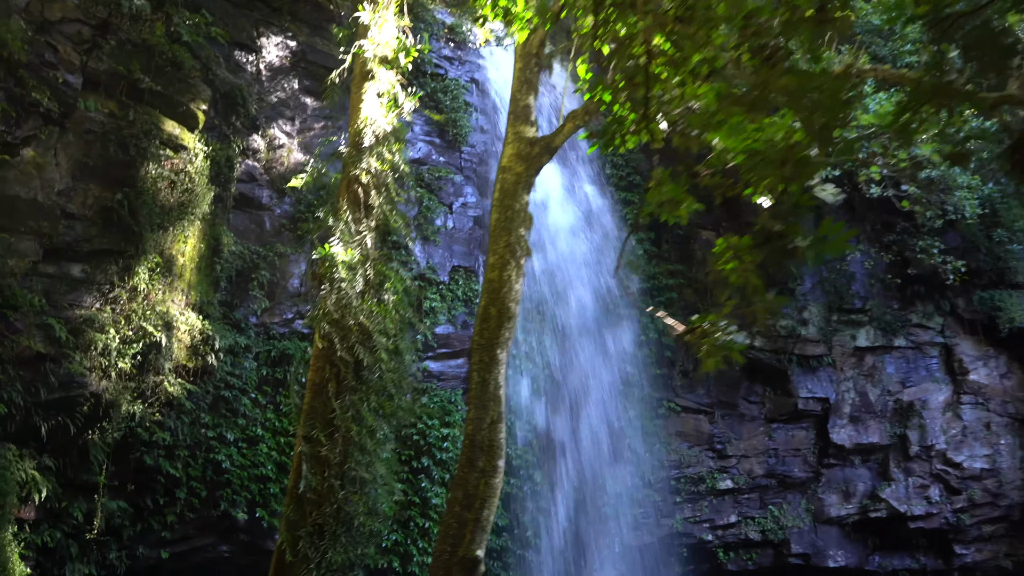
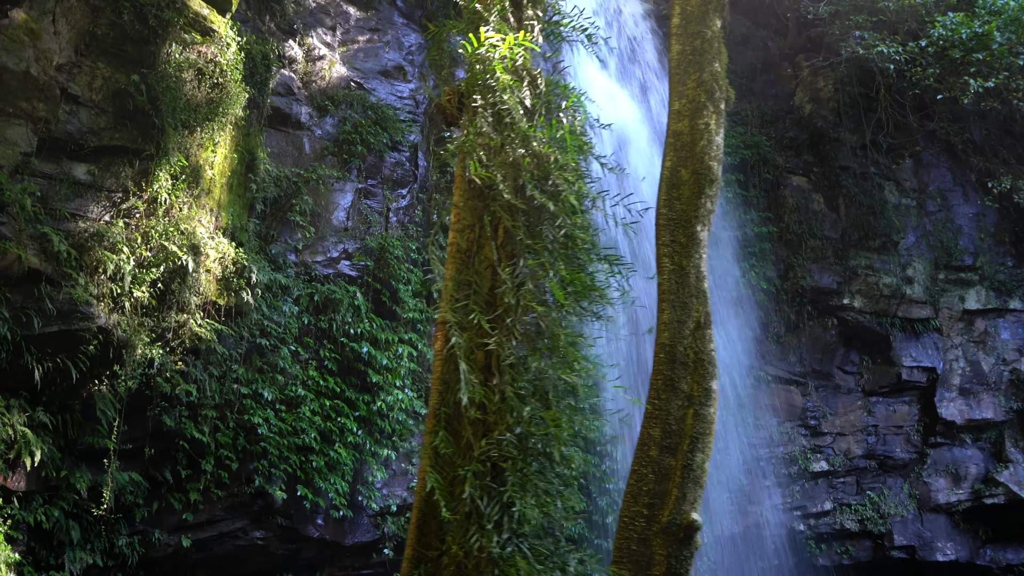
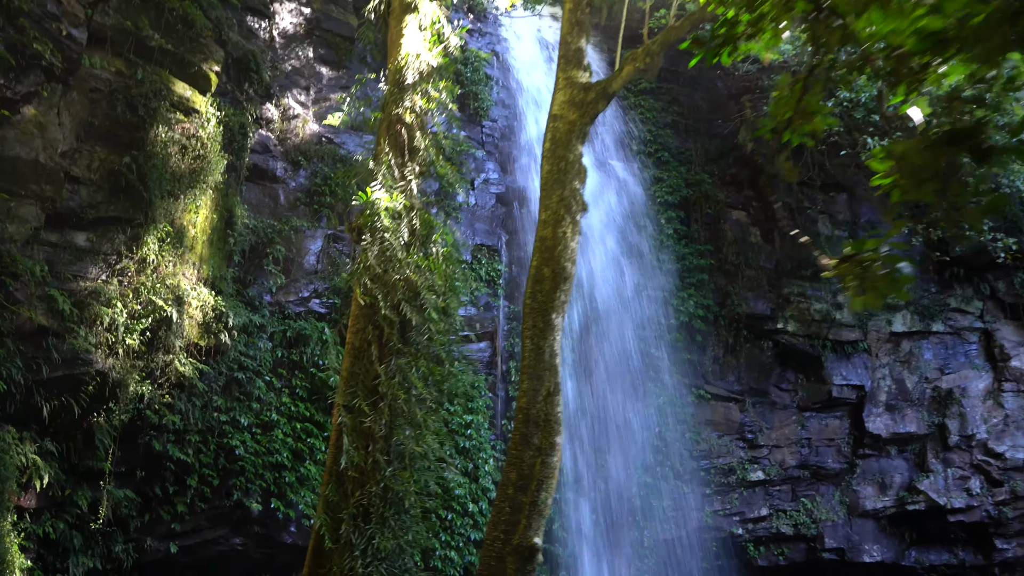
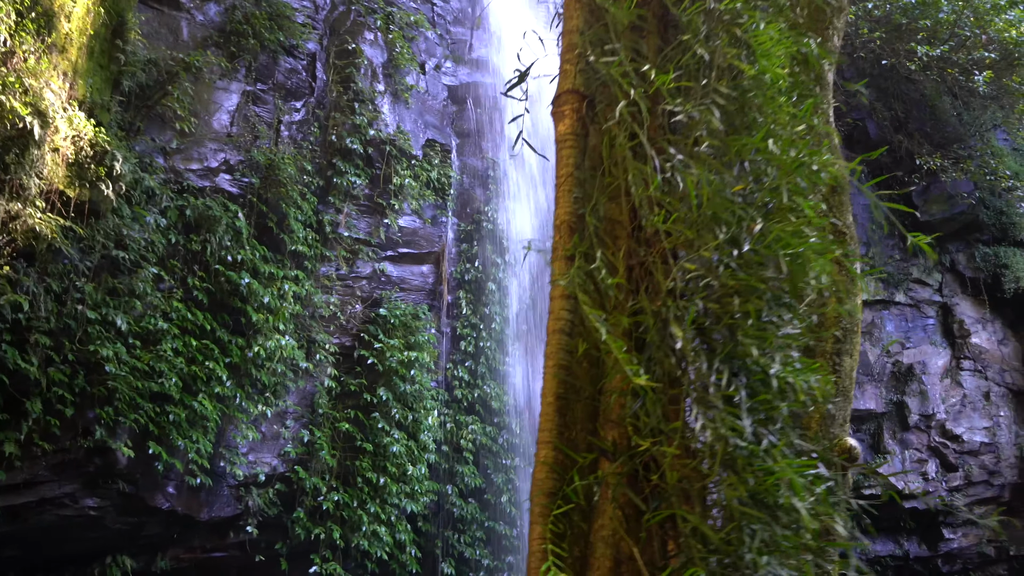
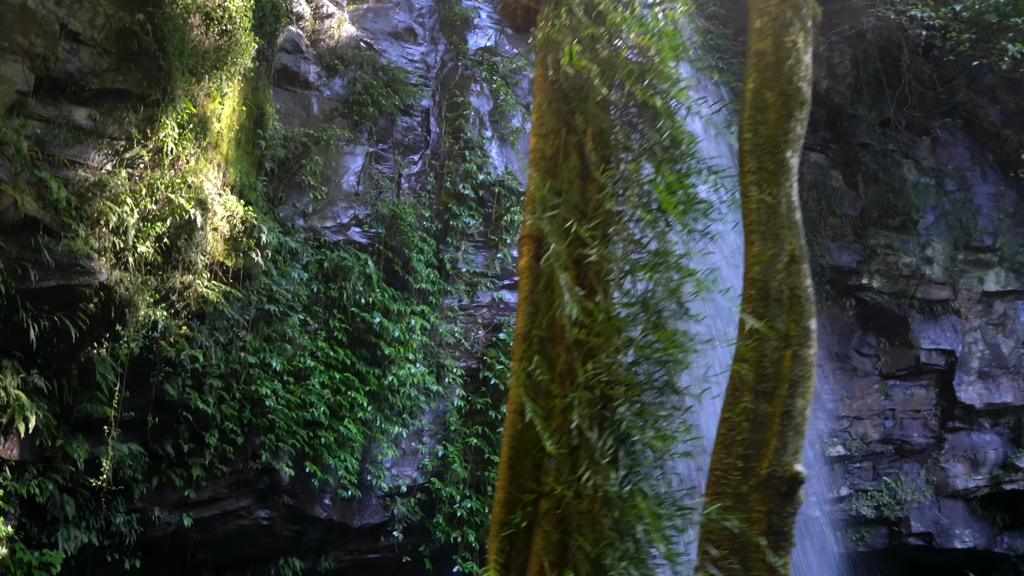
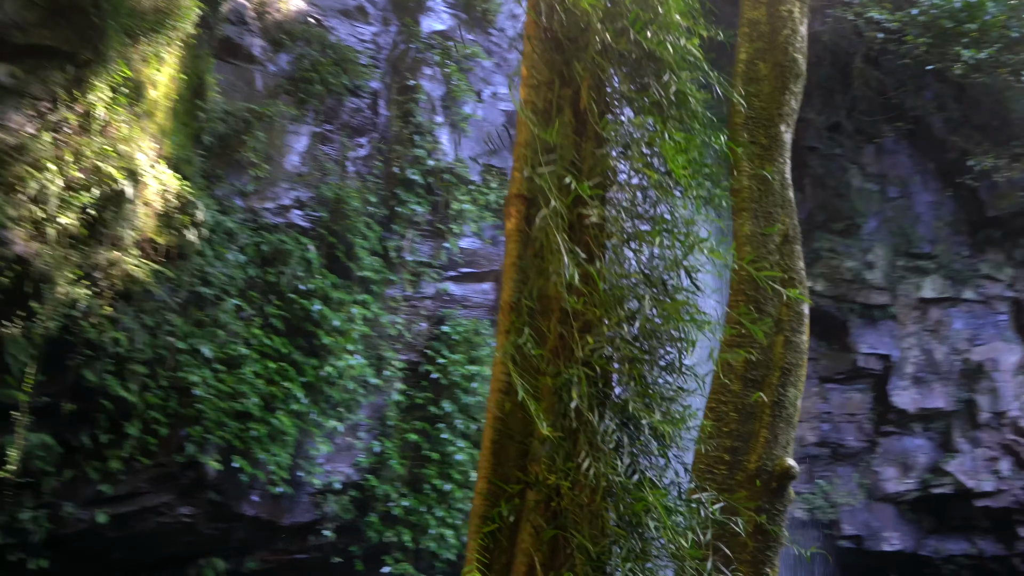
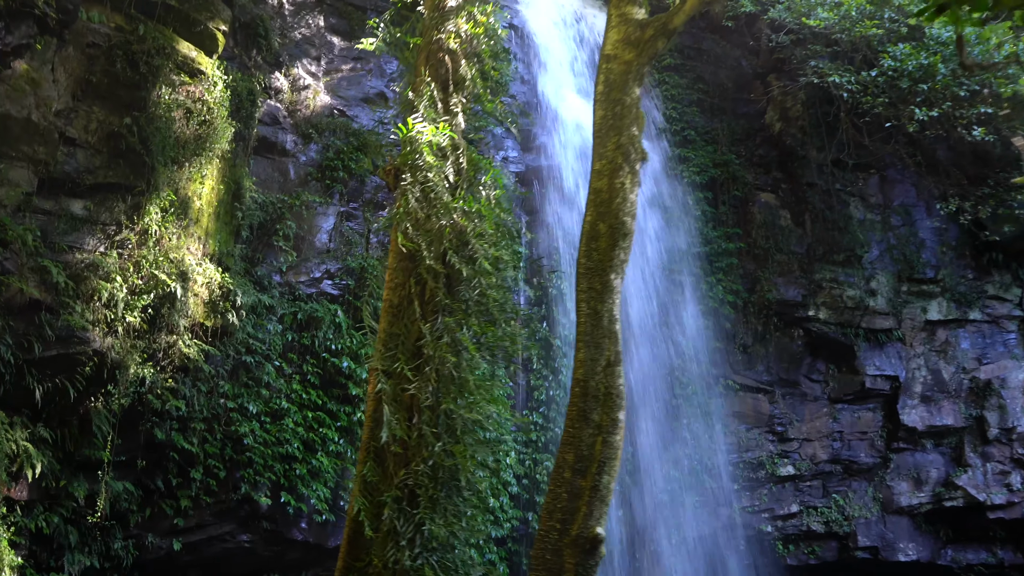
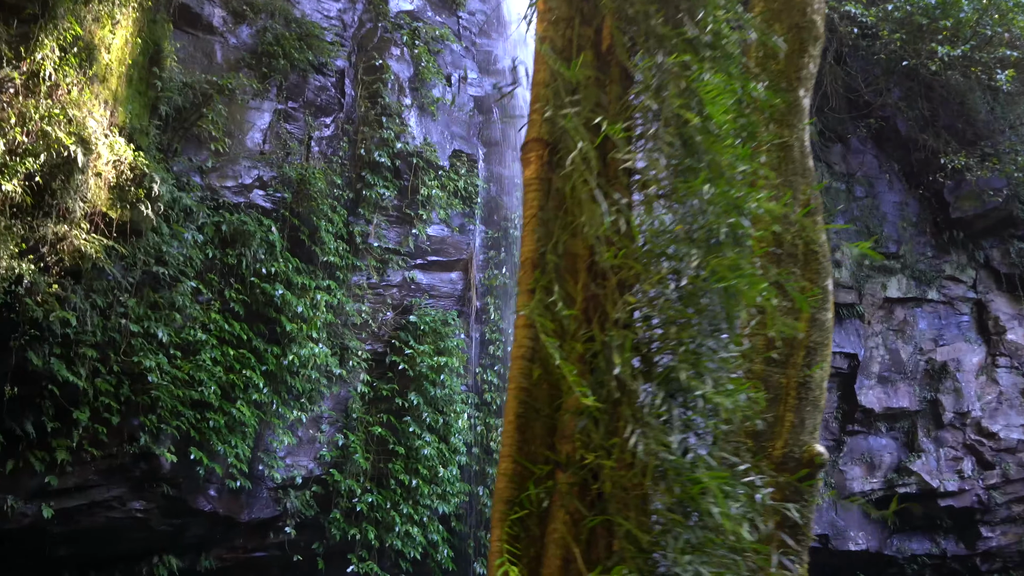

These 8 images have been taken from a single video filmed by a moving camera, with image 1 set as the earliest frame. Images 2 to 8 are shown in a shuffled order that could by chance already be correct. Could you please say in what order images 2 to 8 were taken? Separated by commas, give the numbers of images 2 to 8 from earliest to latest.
3, 7, 2, 5, 6, 8, 4
